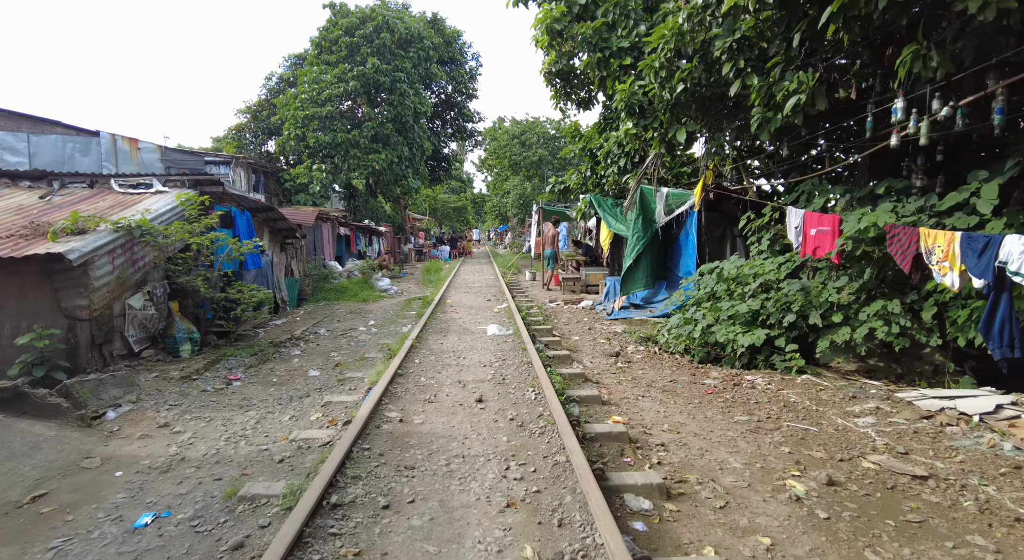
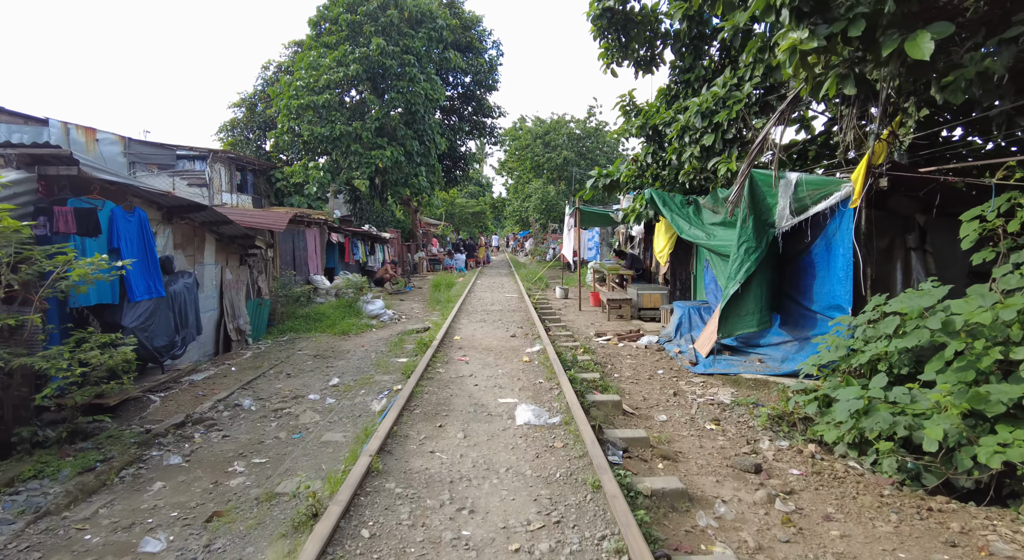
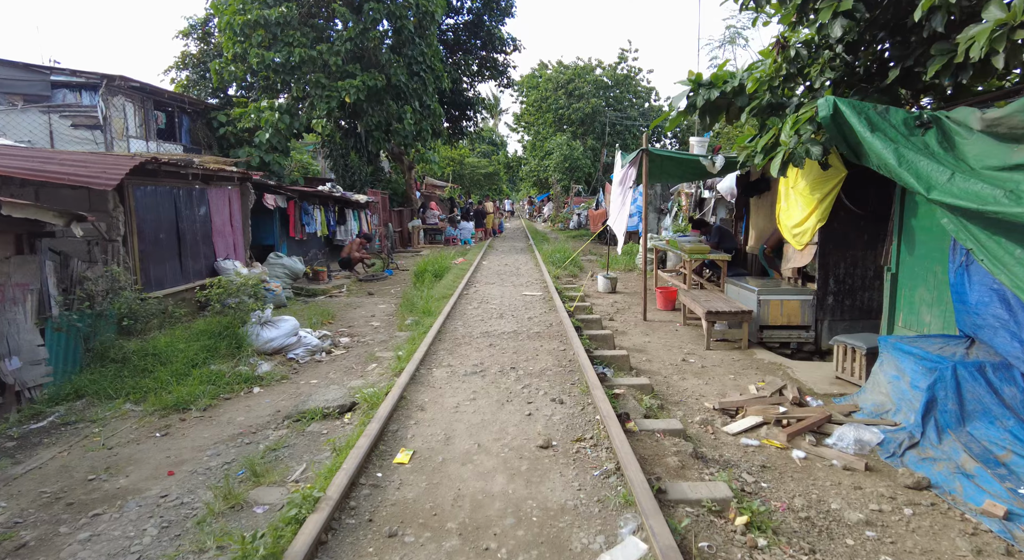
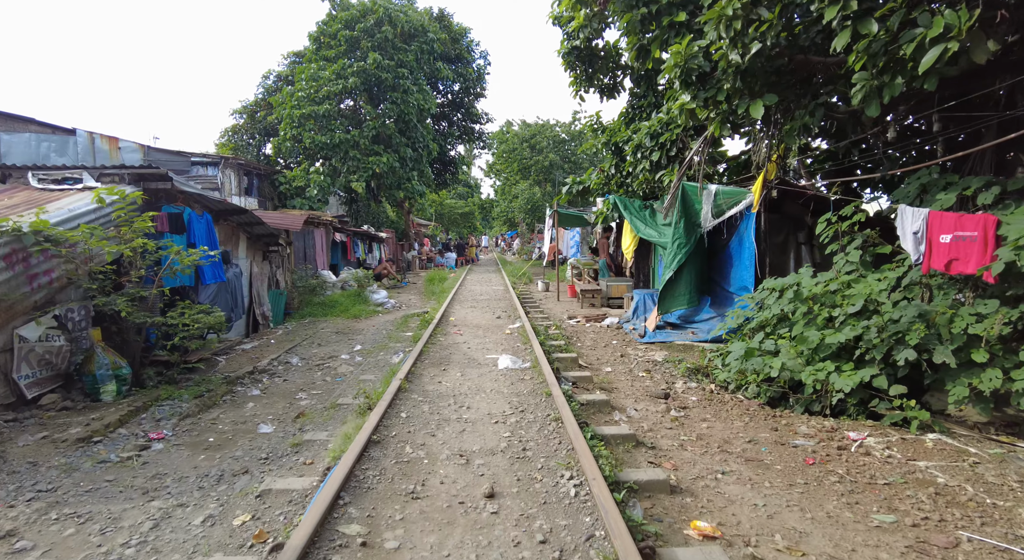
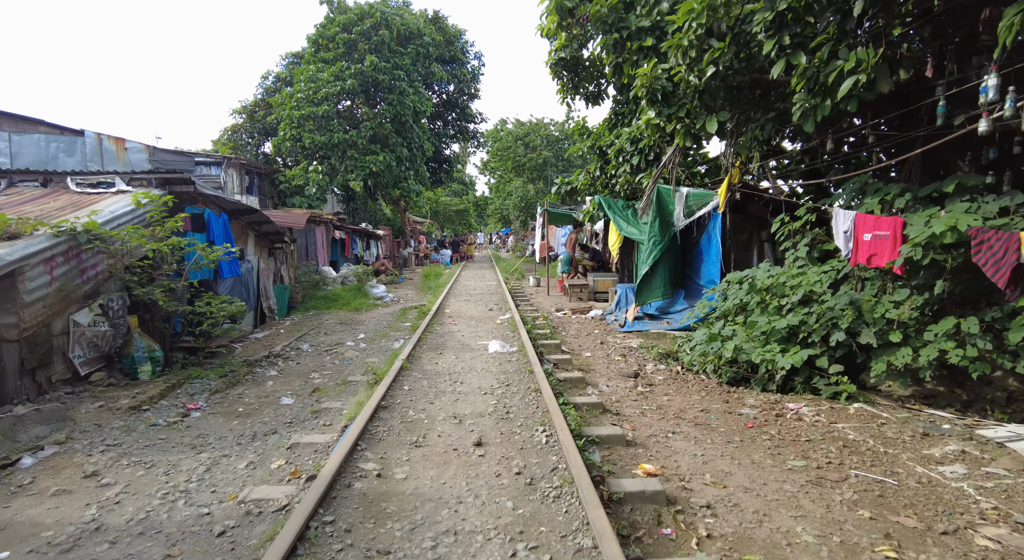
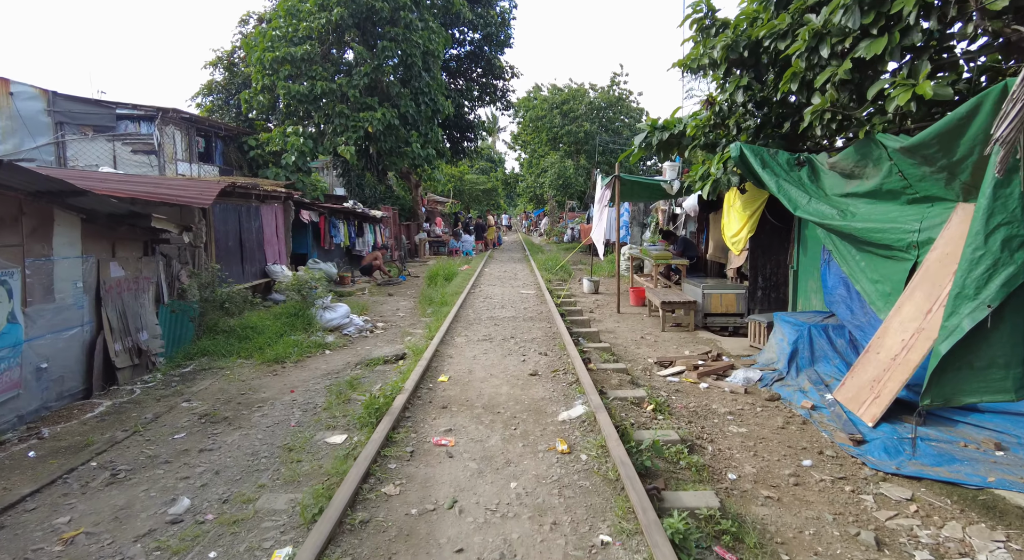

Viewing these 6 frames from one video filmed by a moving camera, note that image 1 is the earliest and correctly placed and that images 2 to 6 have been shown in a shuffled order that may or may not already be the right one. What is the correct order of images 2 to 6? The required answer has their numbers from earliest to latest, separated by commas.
5, 4, 2, 6, 3
